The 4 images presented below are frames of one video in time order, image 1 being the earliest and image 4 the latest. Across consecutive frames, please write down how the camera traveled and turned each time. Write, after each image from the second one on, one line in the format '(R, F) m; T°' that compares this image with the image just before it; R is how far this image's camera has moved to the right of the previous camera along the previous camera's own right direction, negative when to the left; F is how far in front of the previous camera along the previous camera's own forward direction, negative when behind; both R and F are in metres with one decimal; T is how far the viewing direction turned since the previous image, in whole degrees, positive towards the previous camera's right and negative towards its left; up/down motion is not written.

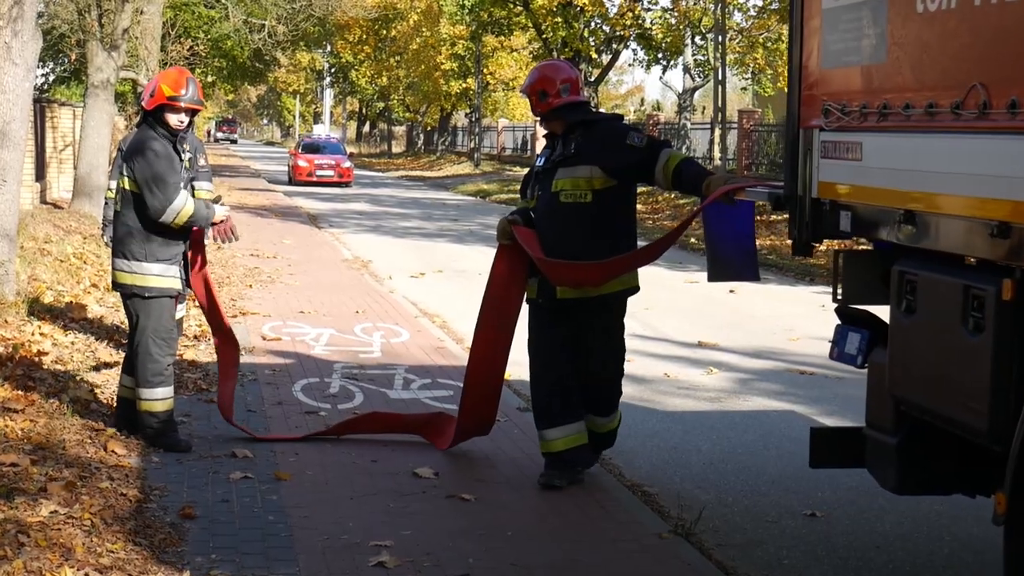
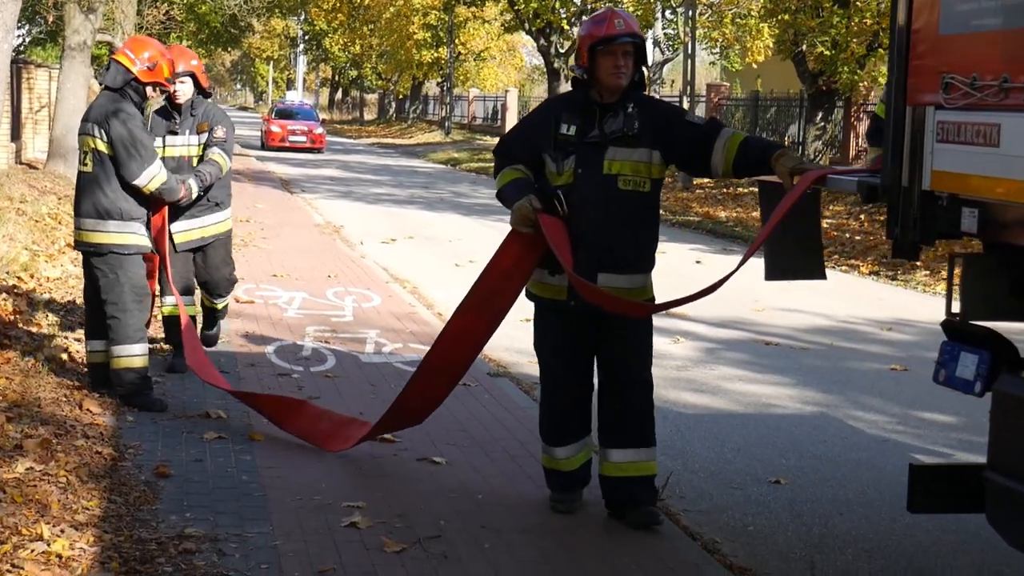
(+0.1, -0.1) m; 0°
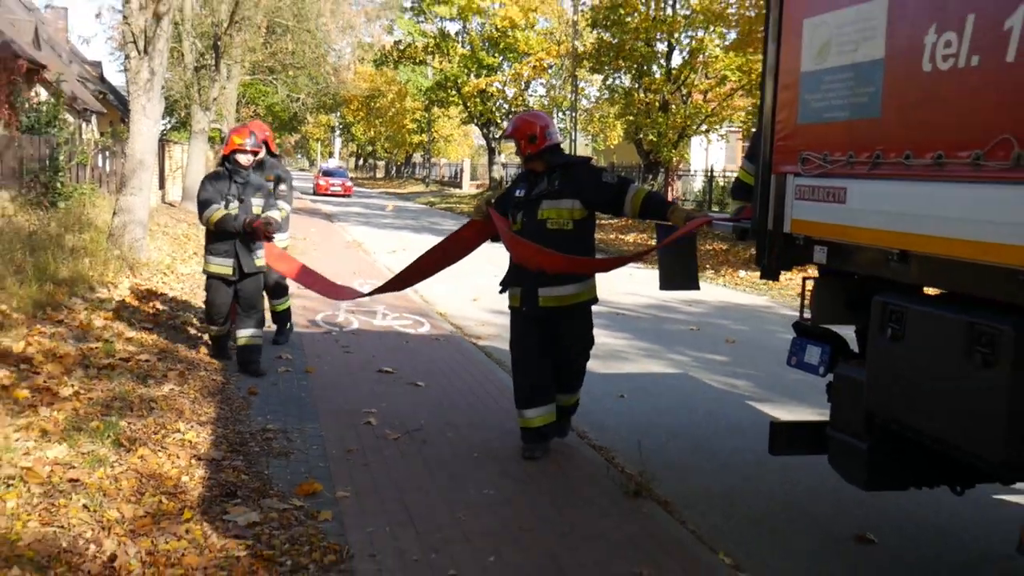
(+0.4, -3.0) m; 0°
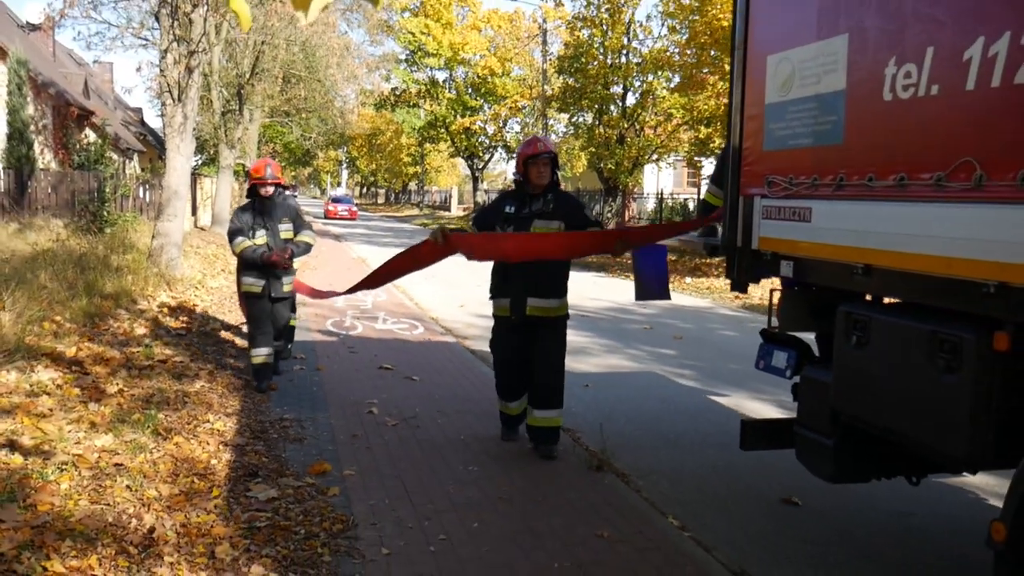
(+0.3, -1.3) m; -1°
